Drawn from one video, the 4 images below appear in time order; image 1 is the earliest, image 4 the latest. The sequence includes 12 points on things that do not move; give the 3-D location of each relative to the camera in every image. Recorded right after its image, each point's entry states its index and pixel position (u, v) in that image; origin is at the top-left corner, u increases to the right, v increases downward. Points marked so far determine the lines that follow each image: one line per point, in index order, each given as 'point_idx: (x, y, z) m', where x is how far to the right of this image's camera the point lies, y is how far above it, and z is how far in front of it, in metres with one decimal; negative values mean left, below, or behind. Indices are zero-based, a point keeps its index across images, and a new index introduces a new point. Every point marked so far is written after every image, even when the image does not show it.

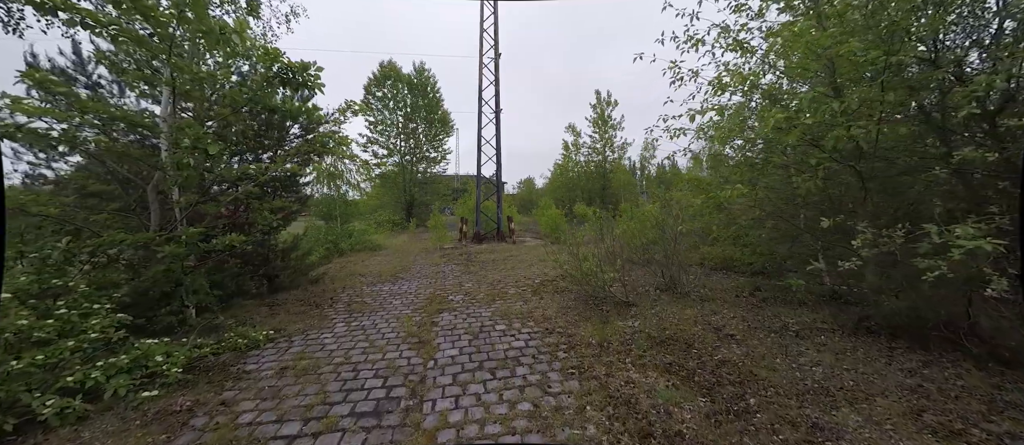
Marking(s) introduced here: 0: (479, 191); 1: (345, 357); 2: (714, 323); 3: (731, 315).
0: (-1.3, +1.2, +12.9) m
1: (-1.7, -1.4, +3.5) m
2: (+2.3, -1.2, +3.9) m
3: (+2.7, -1.1, +4.2) m
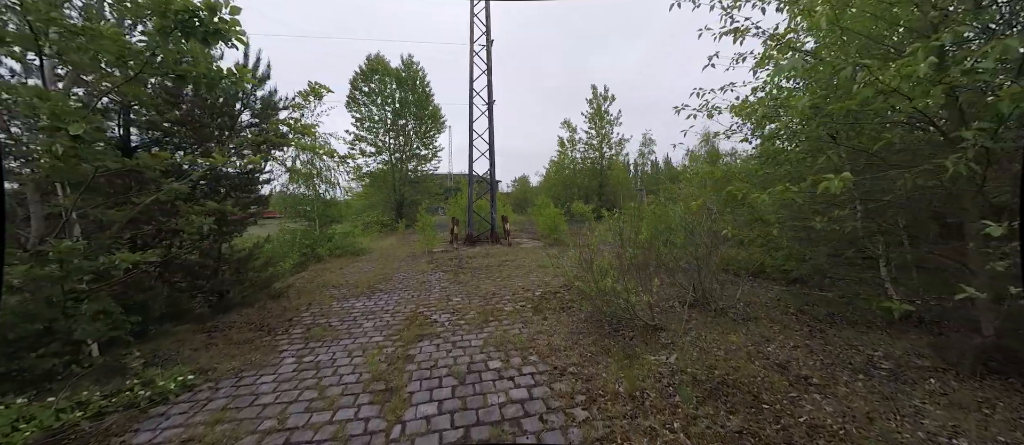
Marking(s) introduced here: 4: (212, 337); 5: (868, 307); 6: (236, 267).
0: (-1.5, +1.2, +12.0) m
1: (-1.7, -1.5, +2.6) m
2: (+2.3, -1.2, +3.0) m
3: (+2.7, -1.2, +3.3) m
4: (-3.7, -1.4, +4.2) m
5: (+4.1, -1.0, +3.9) m
6: (-4.5, -0.7, +5.5) m
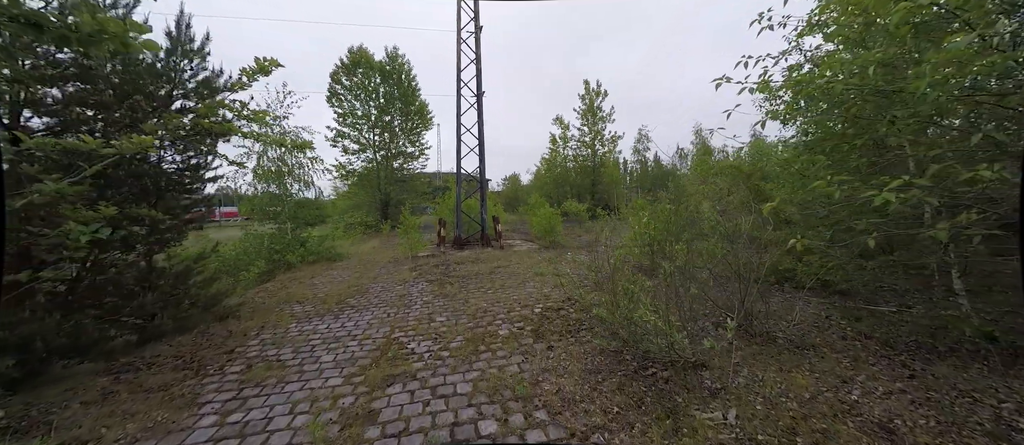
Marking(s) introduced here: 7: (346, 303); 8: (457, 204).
0: (-1.7, +1.1, +11.0) m
1: (-1.7, -1.6, +1.7) m
2: (+2.3, -1.2, +2.2) m
3: (+2.7, -1.2, +2.5) m
4: (-3.7, -1.5, +3.2) m
5: (+4.0, -1.0, +3.2) m
6: (-4.6, -0.8, +4.6) m
7: (-2.7, -1.3, +5.5) m
8: (-1.8, +0.6, +11.2) m
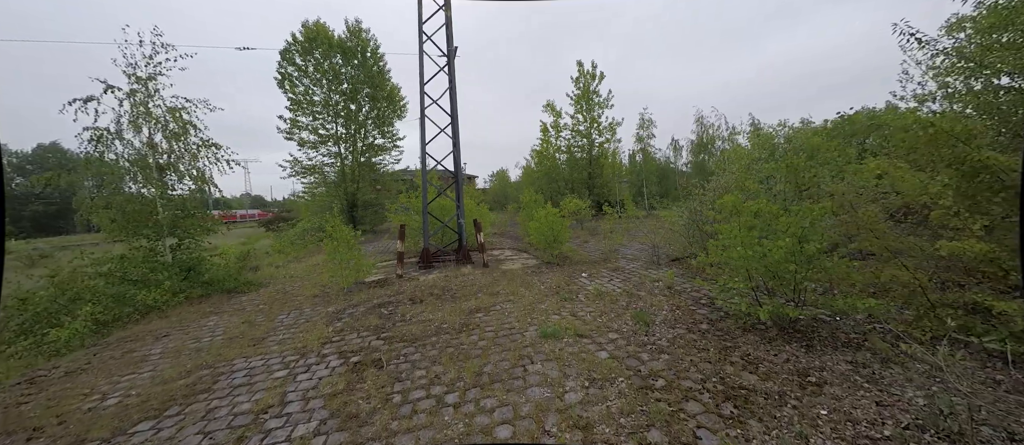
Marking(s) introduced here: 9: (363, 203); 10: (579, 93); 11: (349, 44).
0: (-2.1, +1.0, +8.0) m
1: (-1.7, -1.8, -1.4) m
2: (+2.3, -1.4, -0.8) m
3: (+2.7, -1.4, -0.4) m
4: (-3.7, -1.8, +0.1) m
5: (+4.0, -1.1, +0.3) m
6: (-4.6, -1.1, +1.4) m
7: (-2.8, -1.6, +2.4) m
8: (-2.1, +0.4, +8.1) m
9: (-8.5, +1.2, +19.7) m
10: (+3.7, +6.9, +17.8) m
11: (-9.1, +10.1, +19.3) m
